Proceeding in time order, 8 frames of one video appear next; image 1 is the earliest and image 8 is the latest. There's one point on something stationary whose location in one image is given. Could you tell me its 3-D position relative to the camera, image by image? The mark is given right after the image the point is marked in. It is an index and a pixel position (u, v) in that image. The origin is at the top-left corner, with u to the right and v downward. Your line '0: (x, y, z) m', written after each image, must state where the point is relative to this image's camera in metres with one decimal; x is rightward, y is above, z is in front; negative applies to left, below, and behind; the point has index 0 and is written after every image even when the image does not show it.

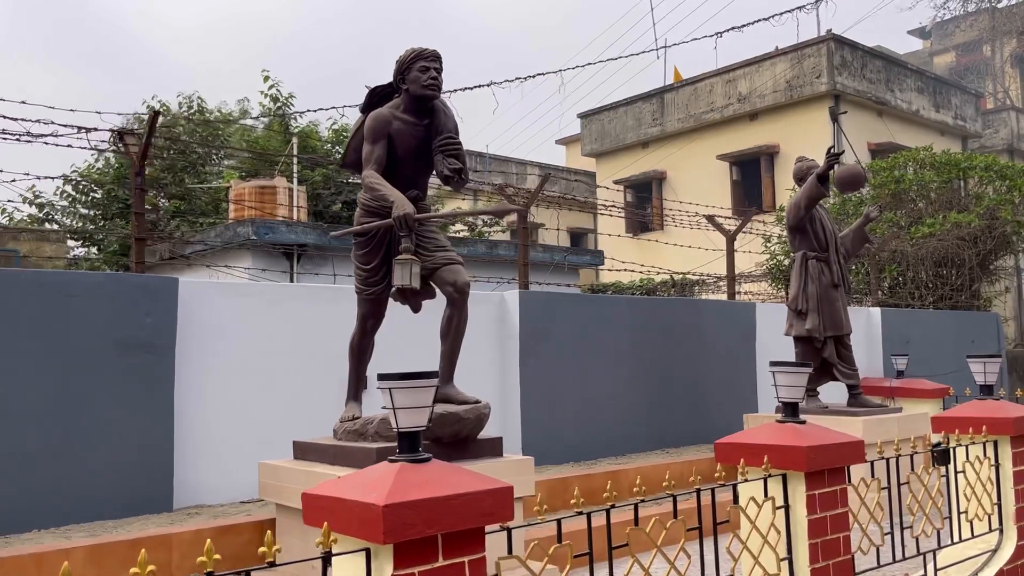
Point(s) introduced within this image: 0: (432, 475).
0: (-0.3, -0.6, +2.8) m
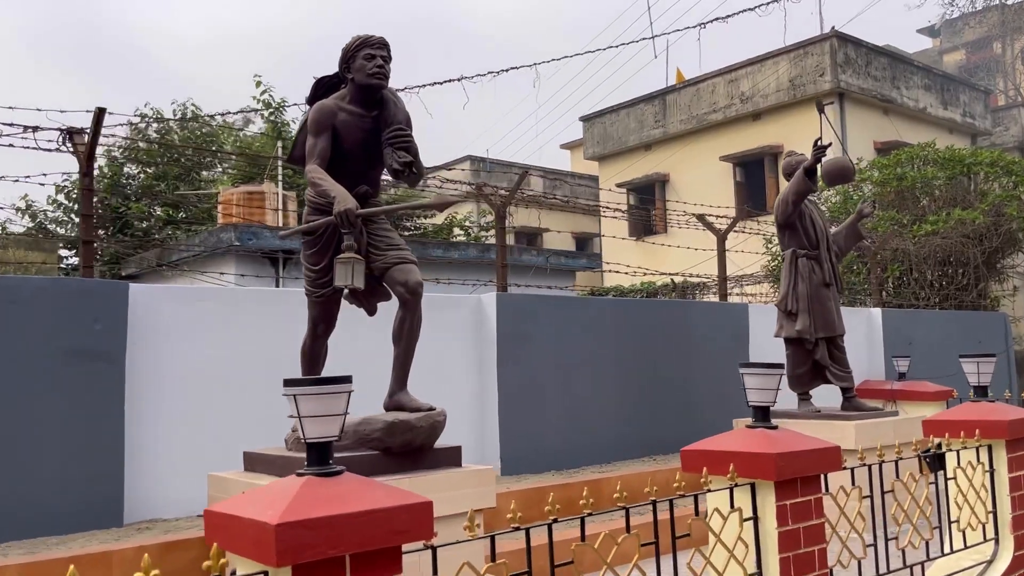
0: (-0.5, -0.6, +2.5) m
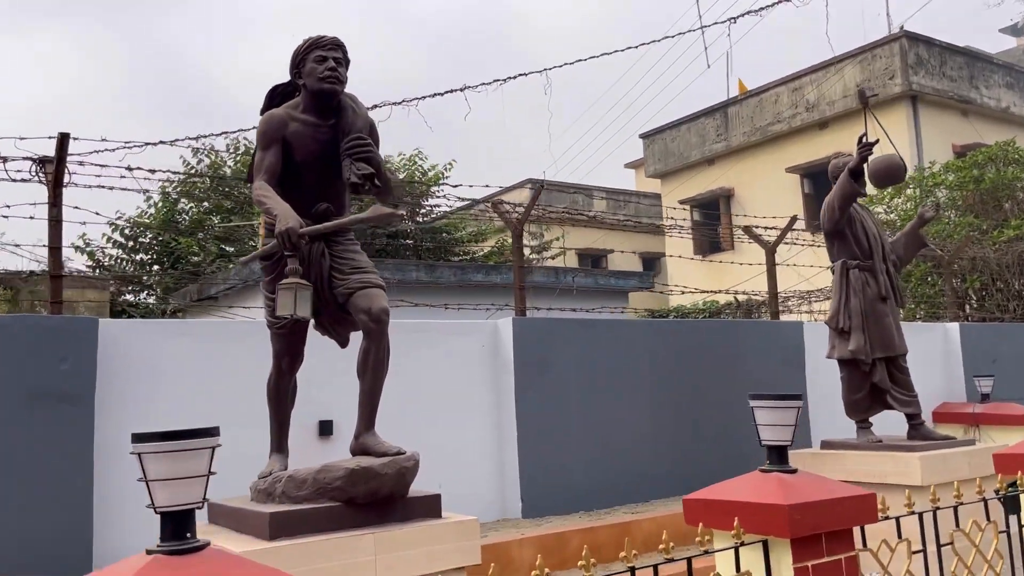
0: (-0.7, -0.7, +2.0) m
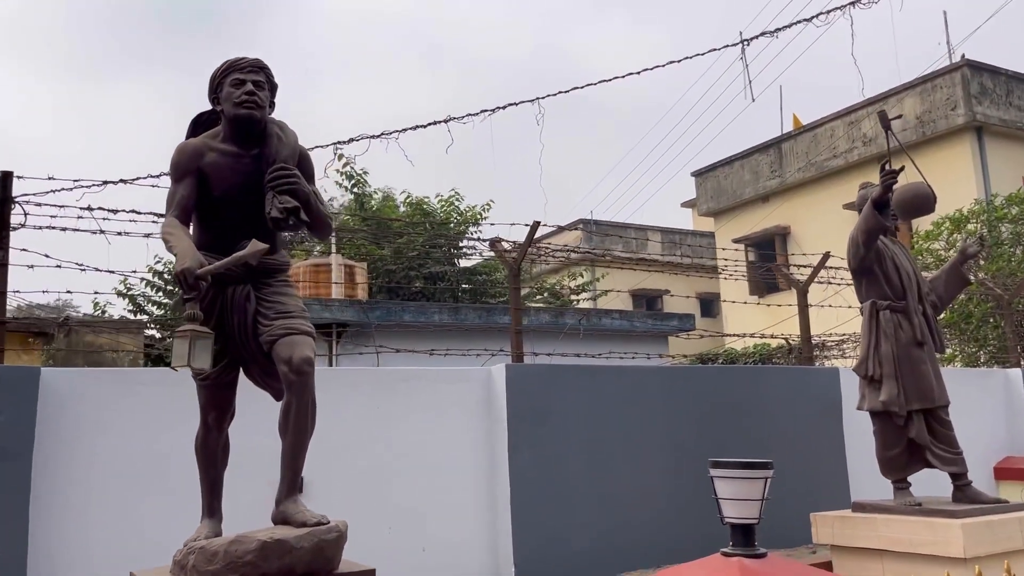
0: (-1.1, -0.8, +1.6) m
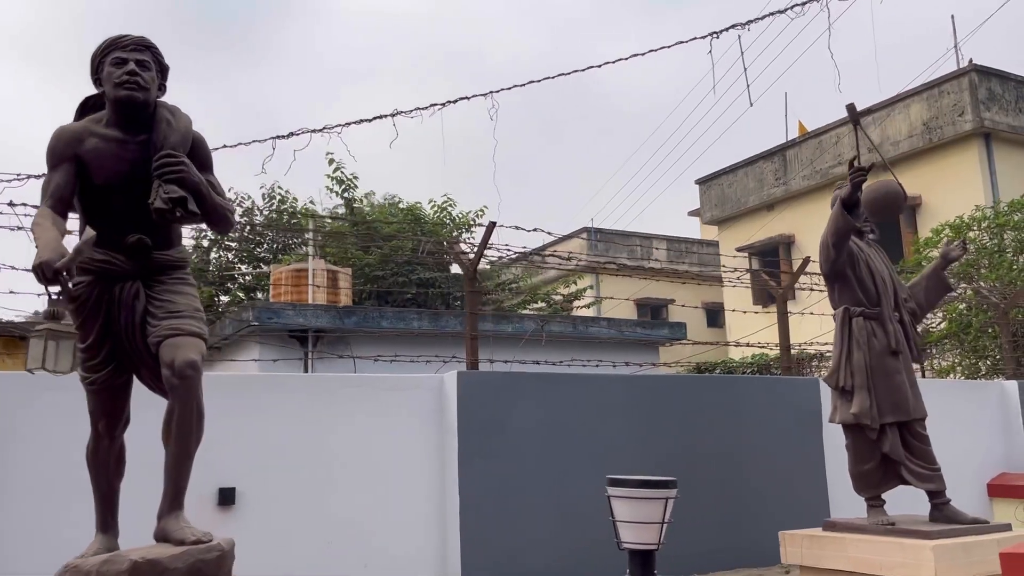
0: (-1.5, -0.7, +1.3) m
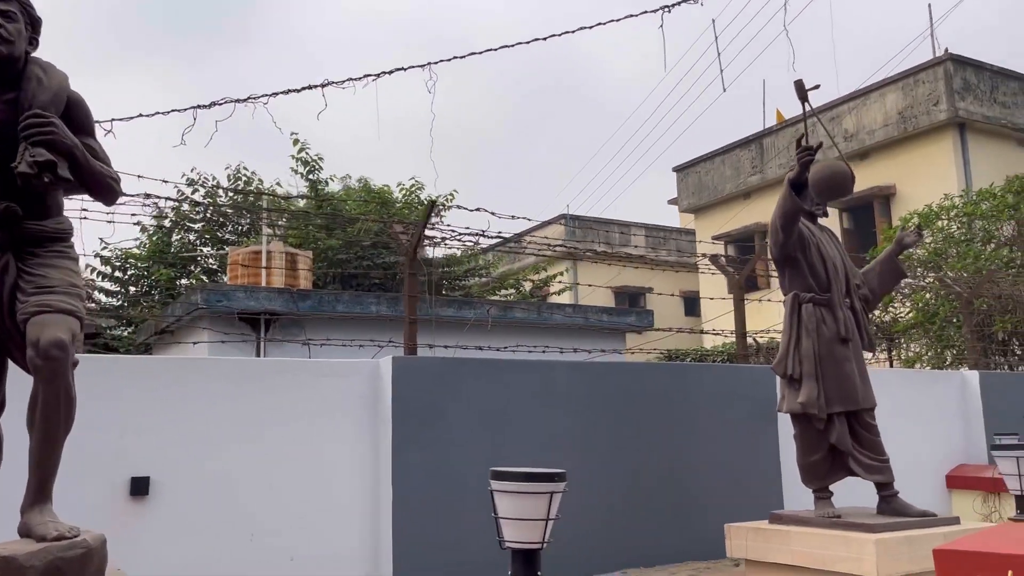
0: (-1.8, -0.7, +1.1) m
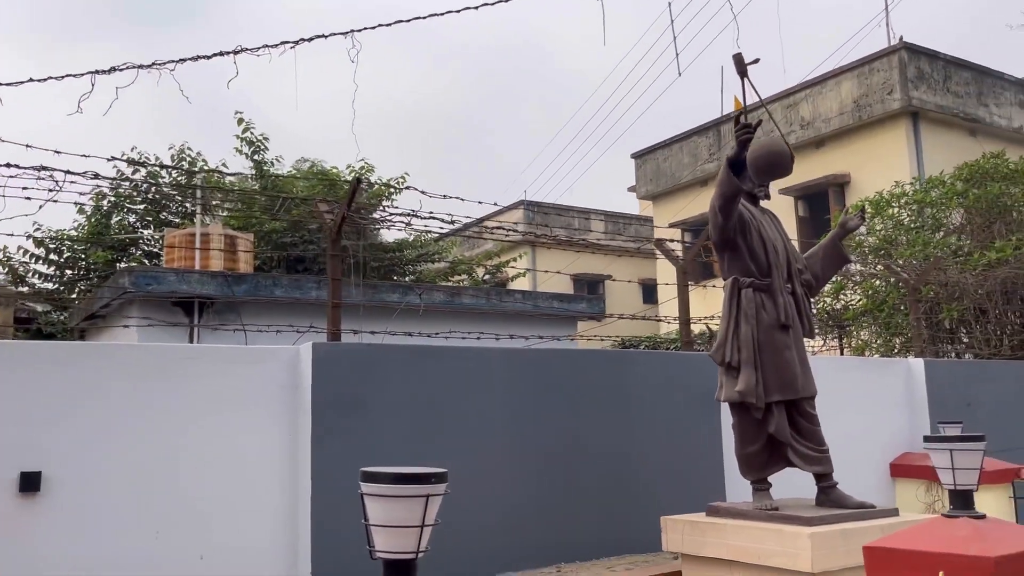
0: (-2.0, -0.6, +0.7) m
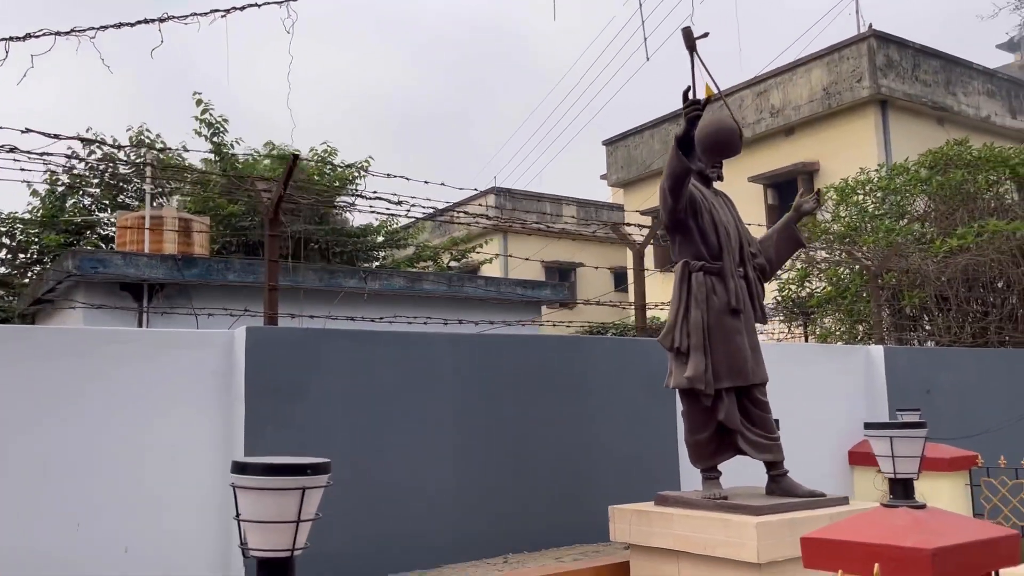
0: (-2.3, -0.6, +0.5) m
